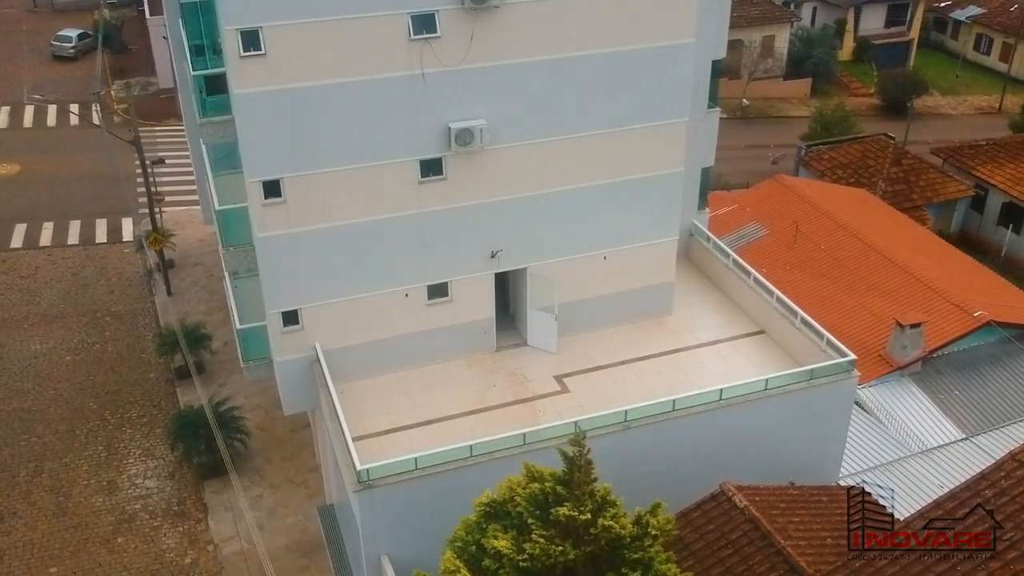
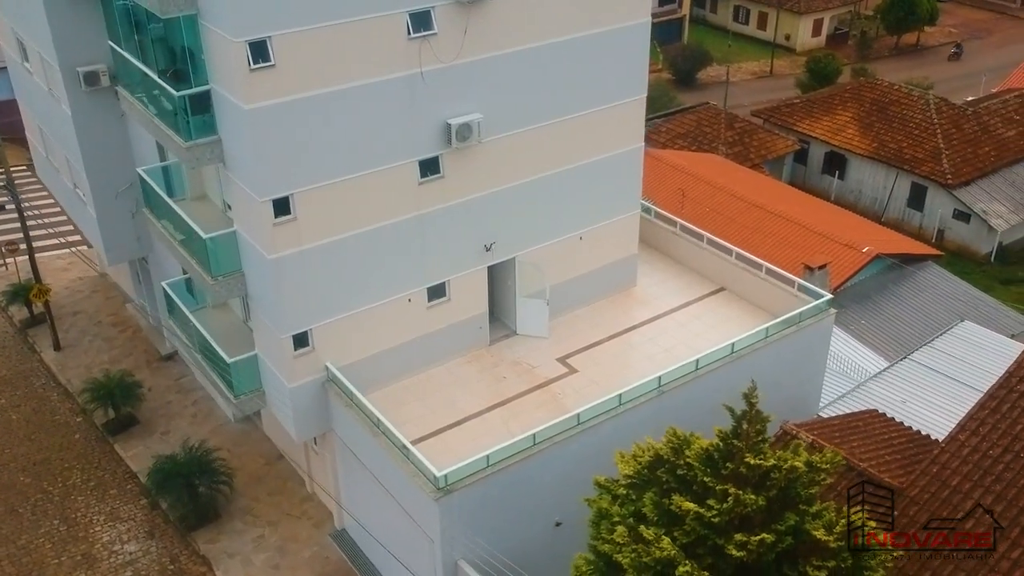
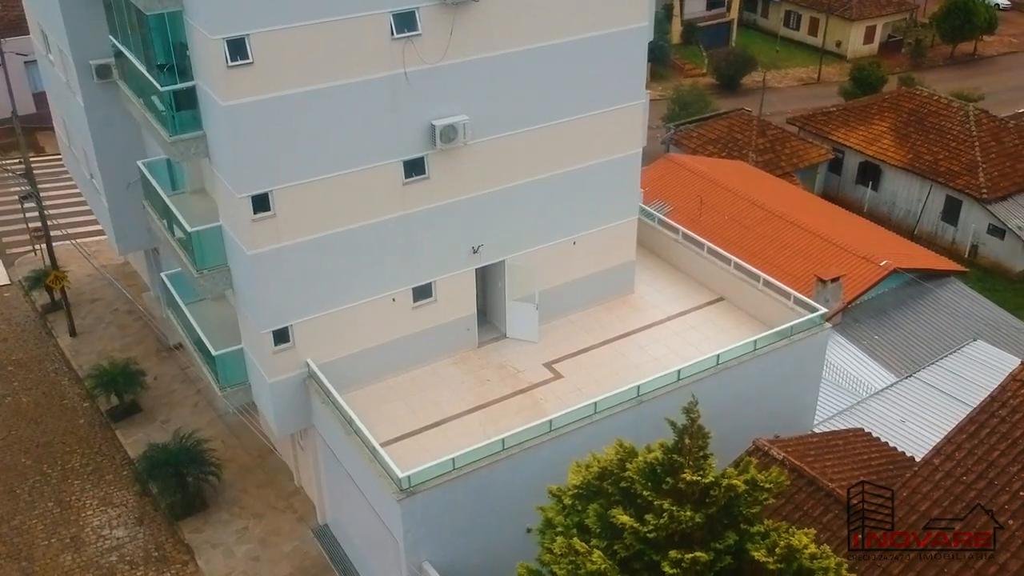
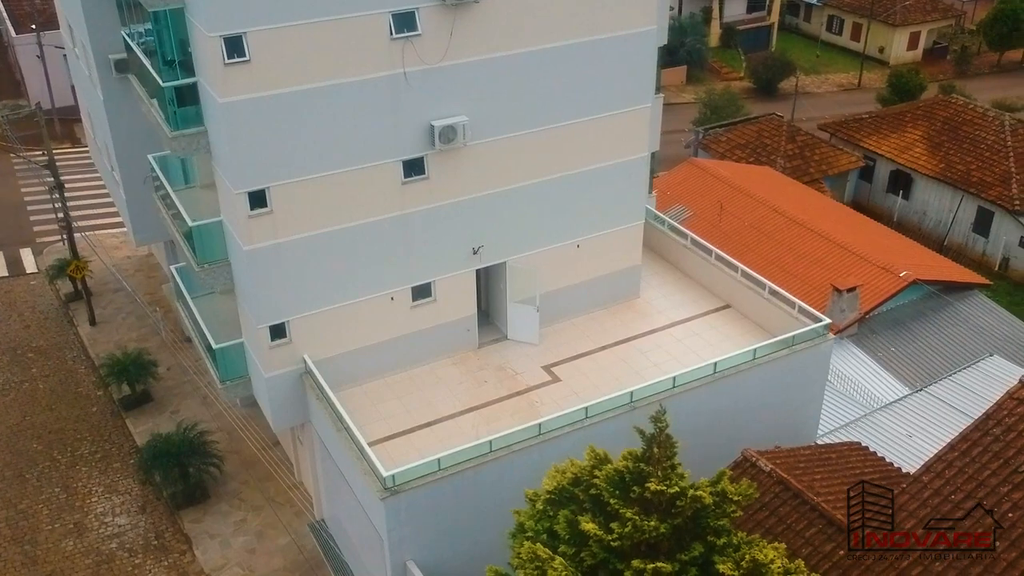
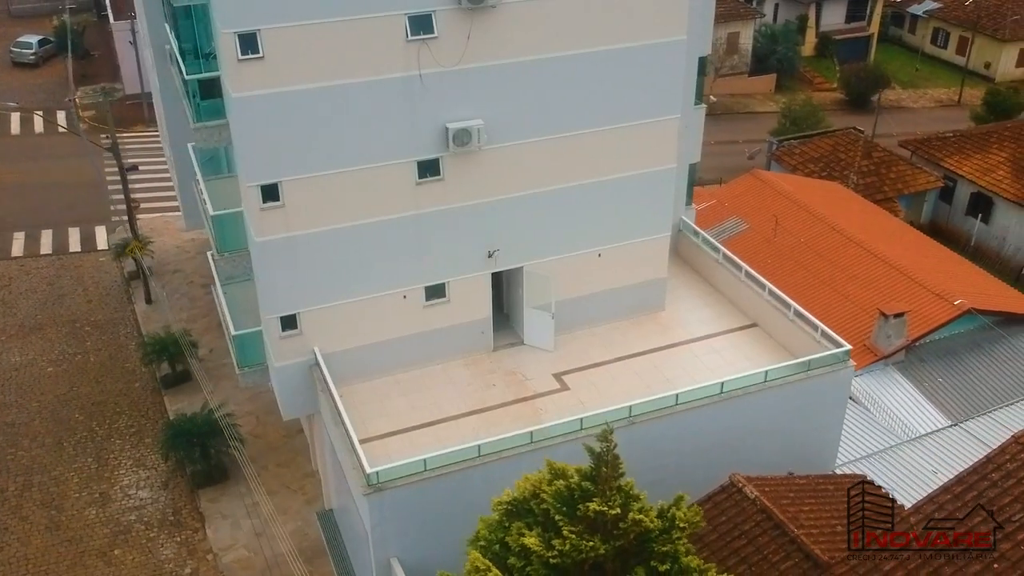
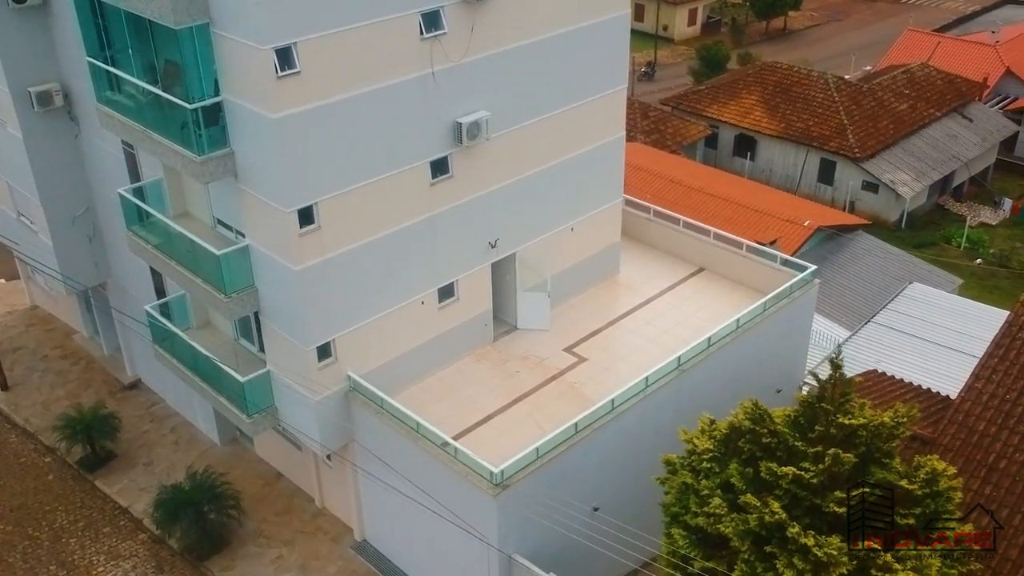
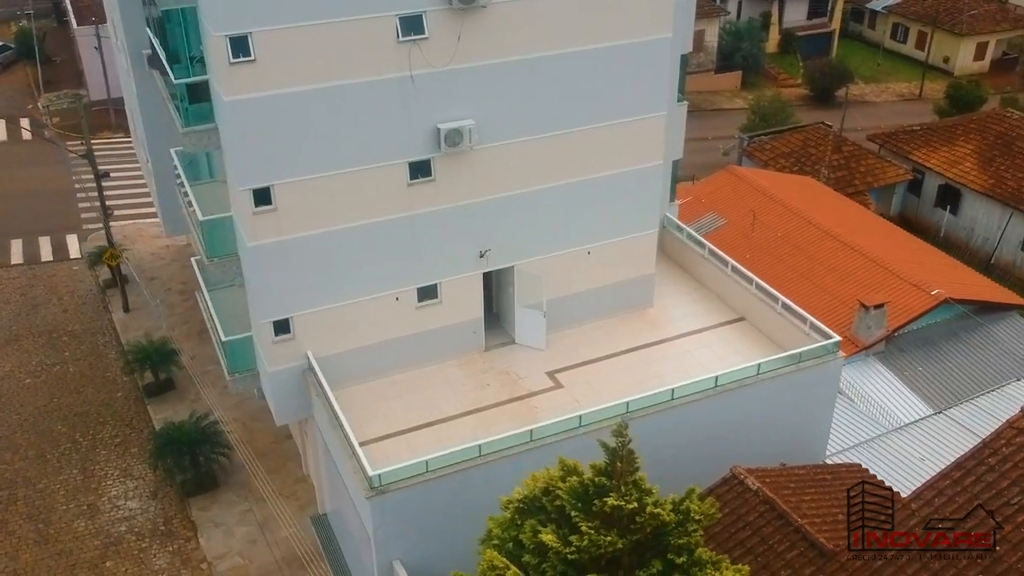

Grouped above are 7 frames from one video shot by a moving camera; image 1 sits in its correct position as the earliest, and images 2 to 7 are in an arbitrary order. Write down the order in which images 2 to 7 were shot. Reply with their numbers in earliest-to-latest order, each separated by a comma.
5, 7, 4, 3, 2, 6
